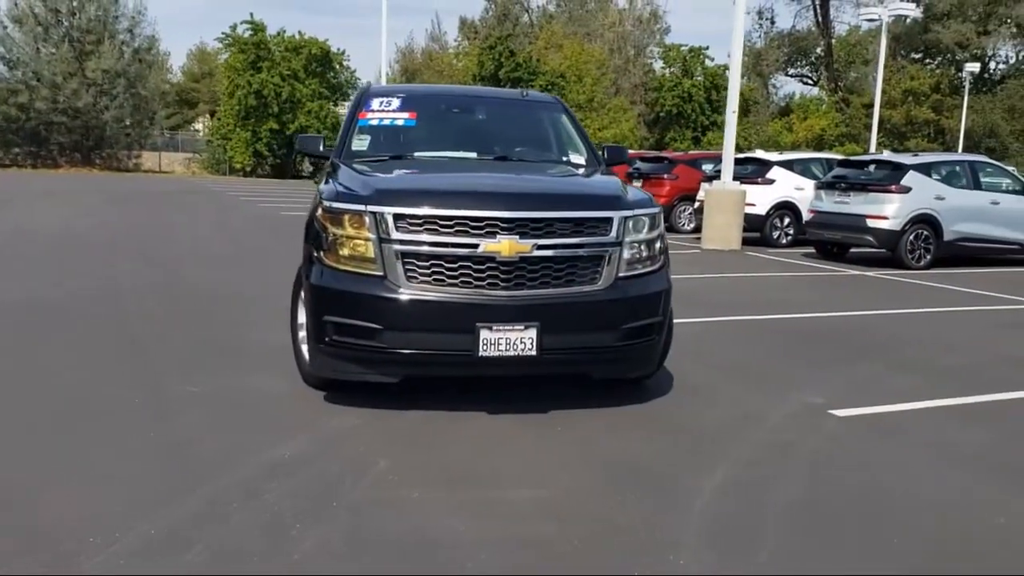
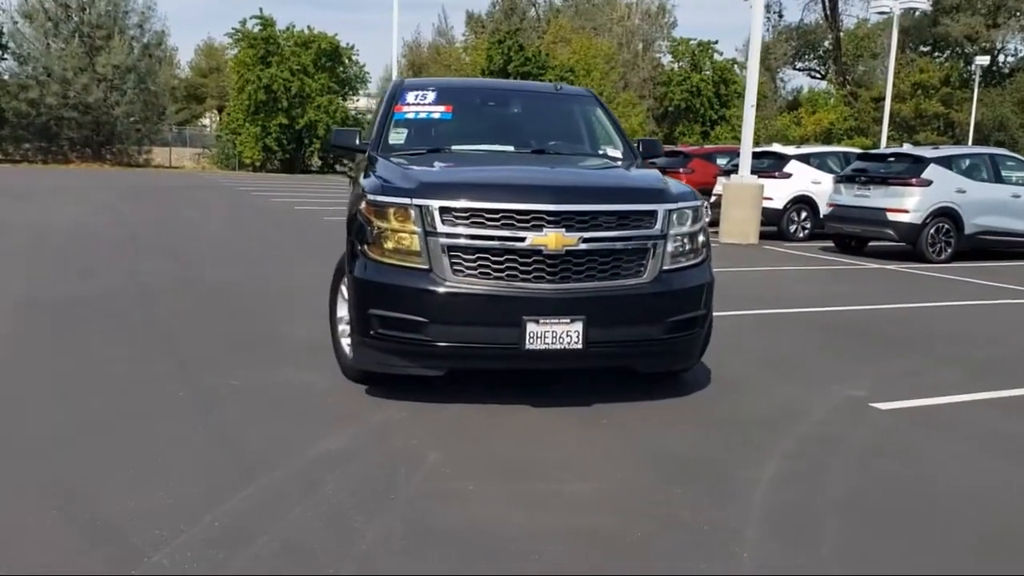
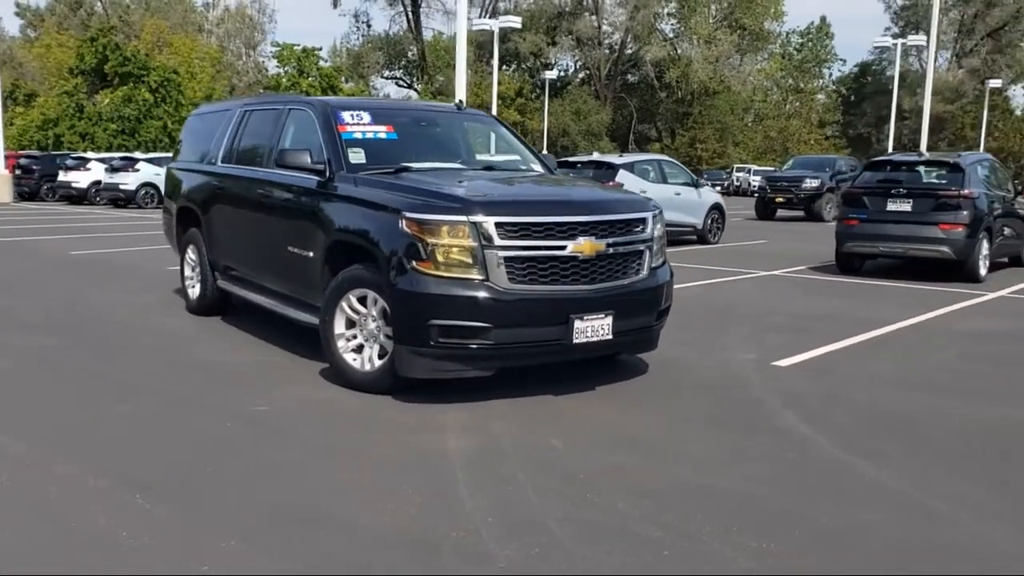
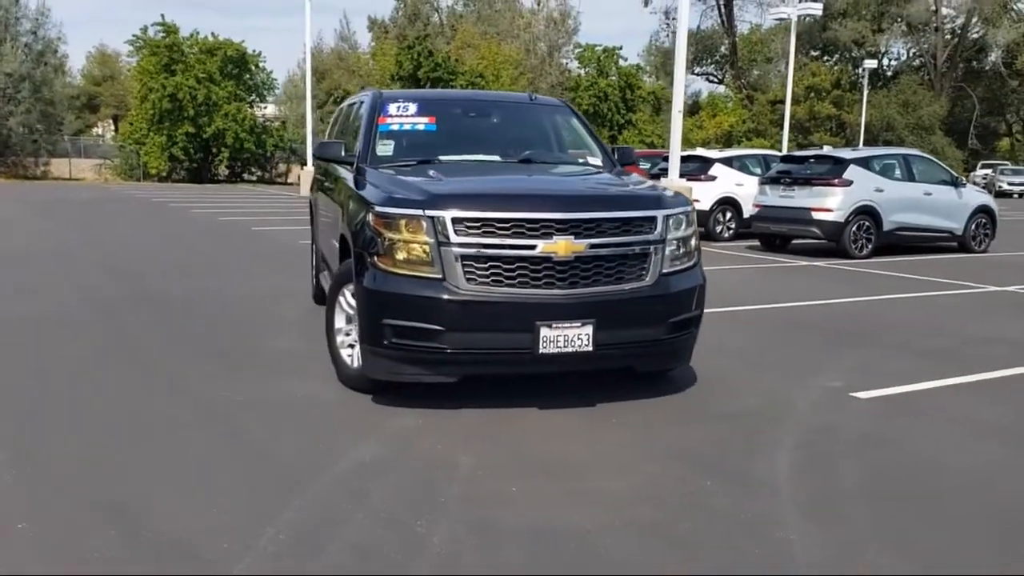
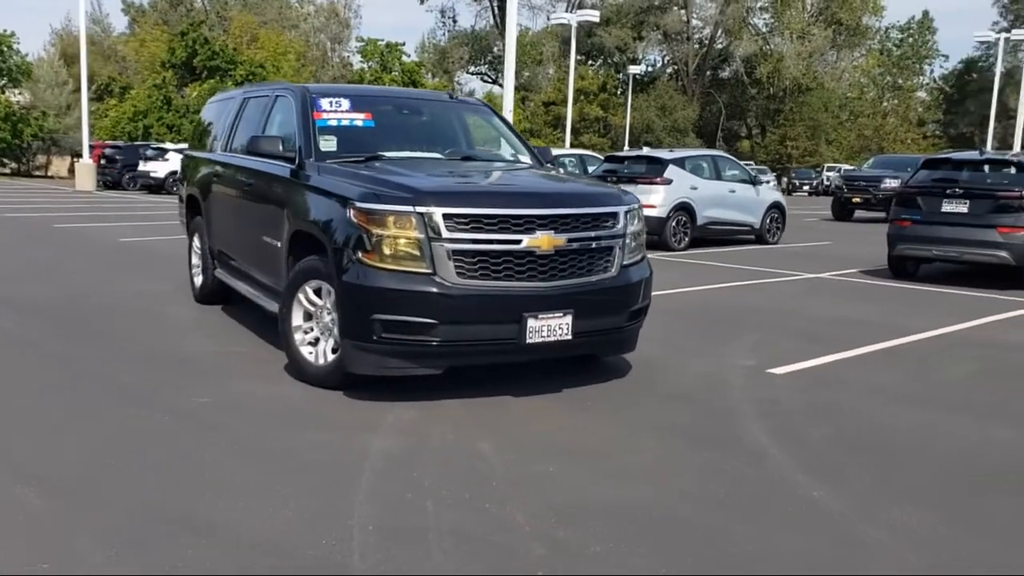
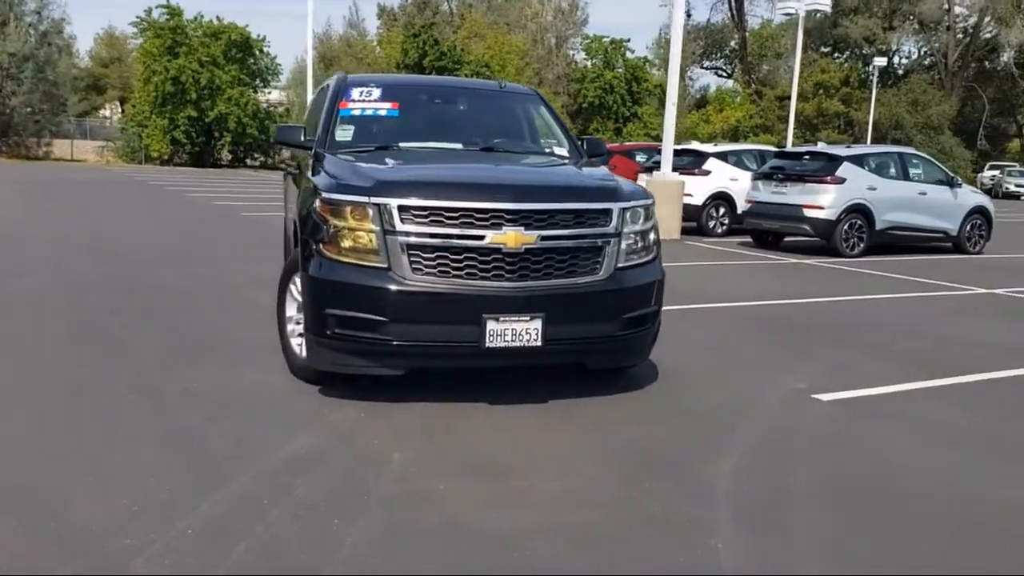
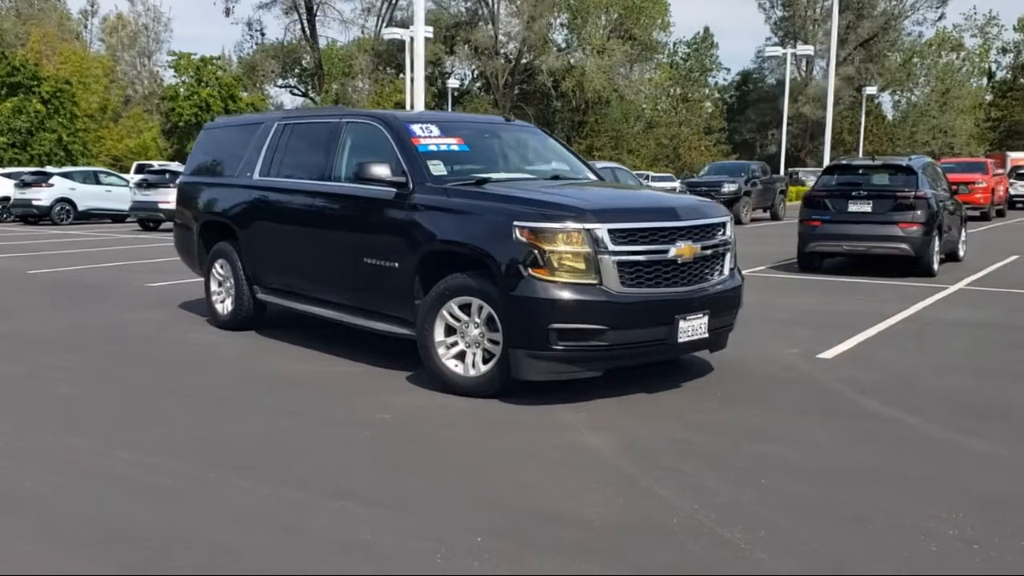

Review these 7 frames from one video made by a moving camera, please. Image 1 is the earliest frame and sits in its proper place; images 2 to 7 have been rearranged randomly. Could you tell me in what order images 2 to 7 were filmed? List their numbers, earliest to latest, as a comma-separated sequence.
2, 6, 4, 5, 3, 7
